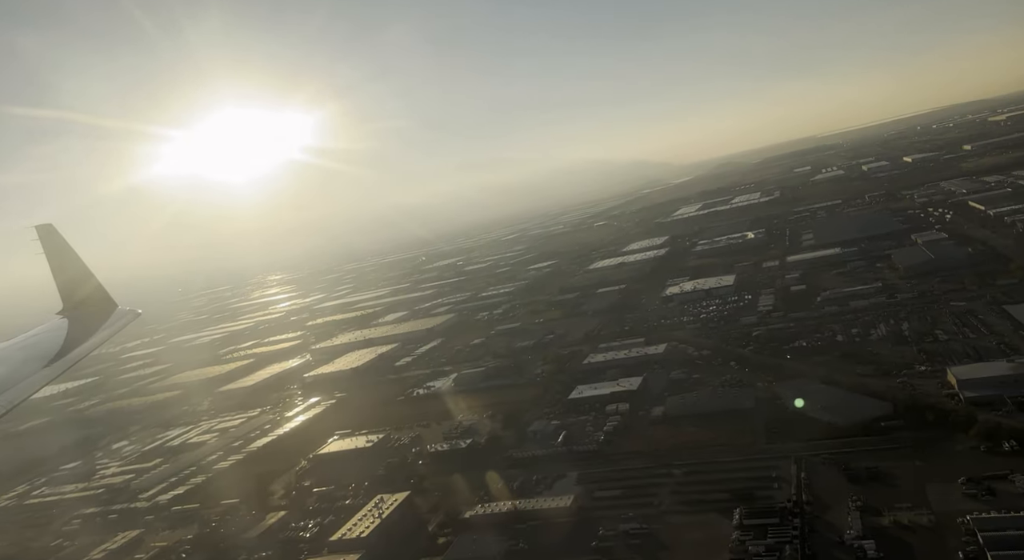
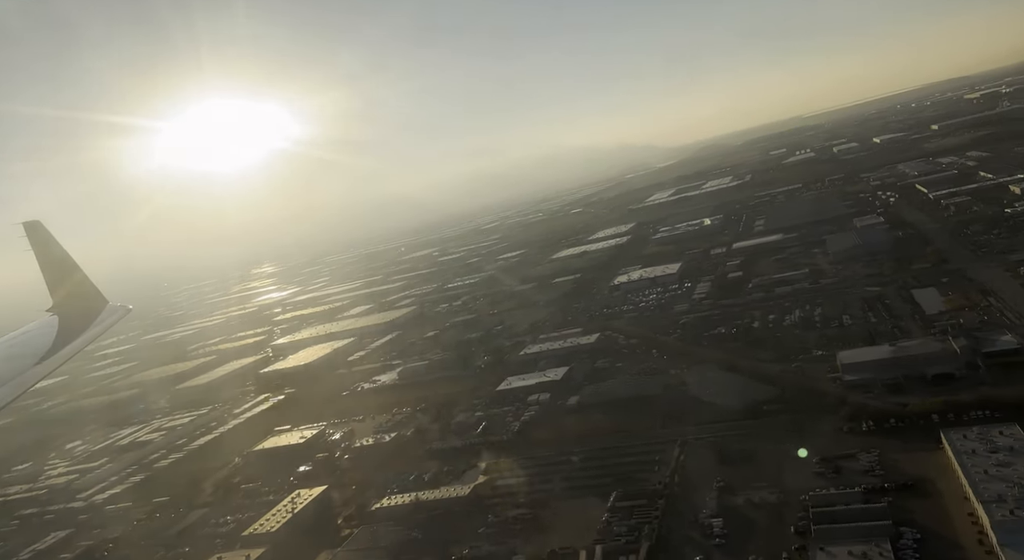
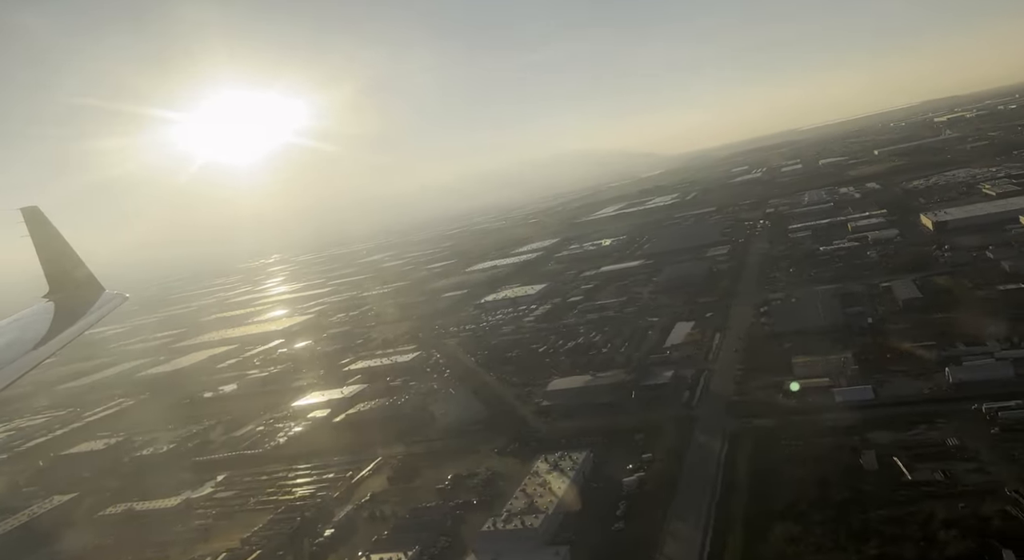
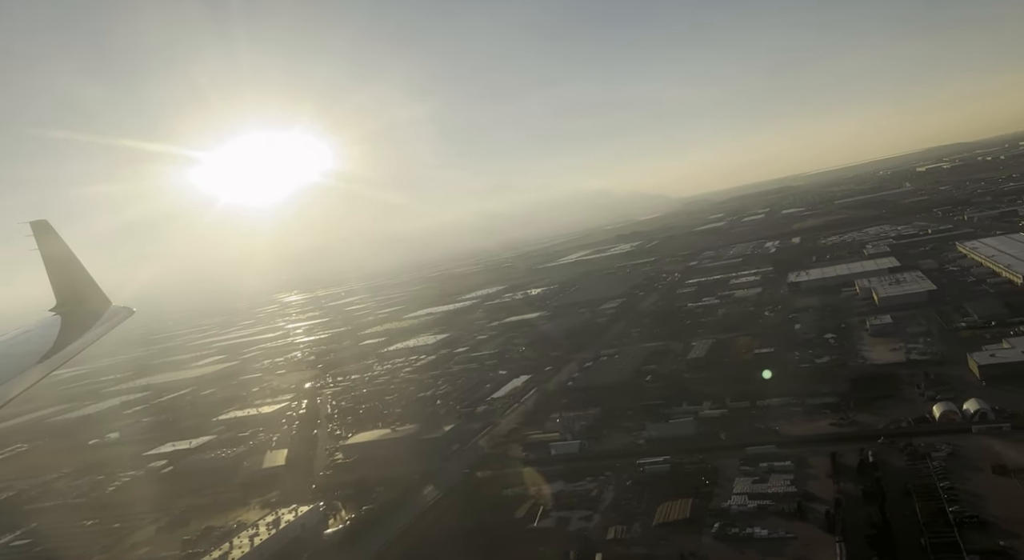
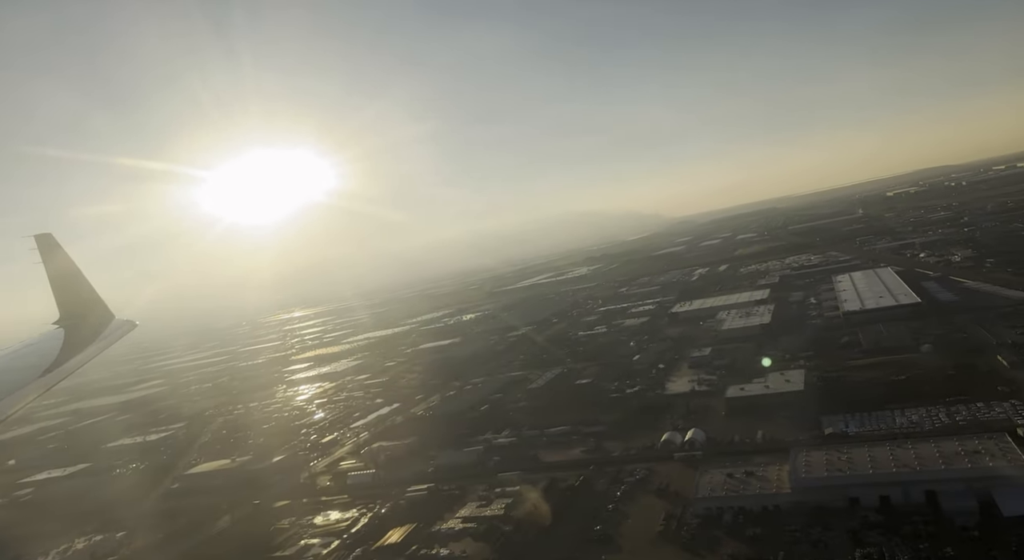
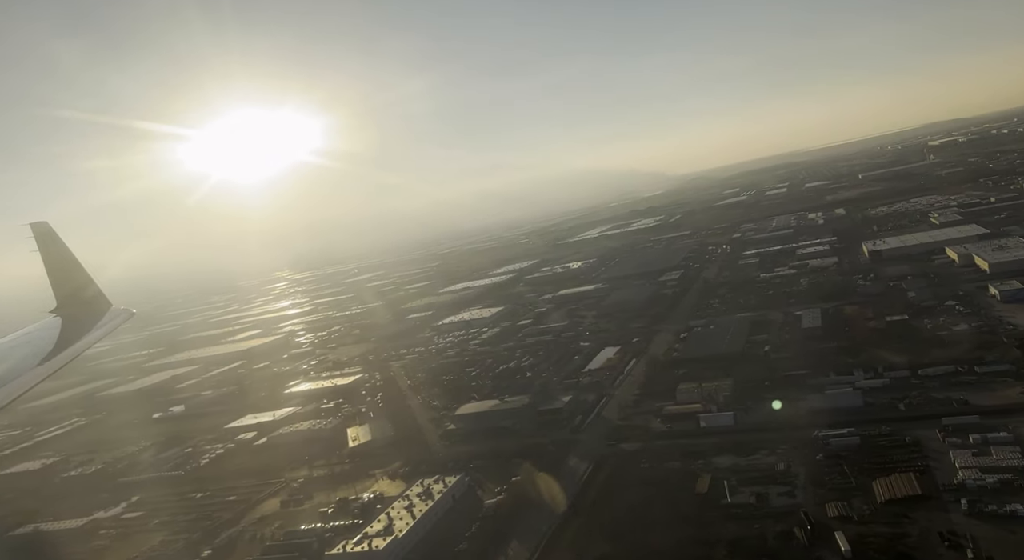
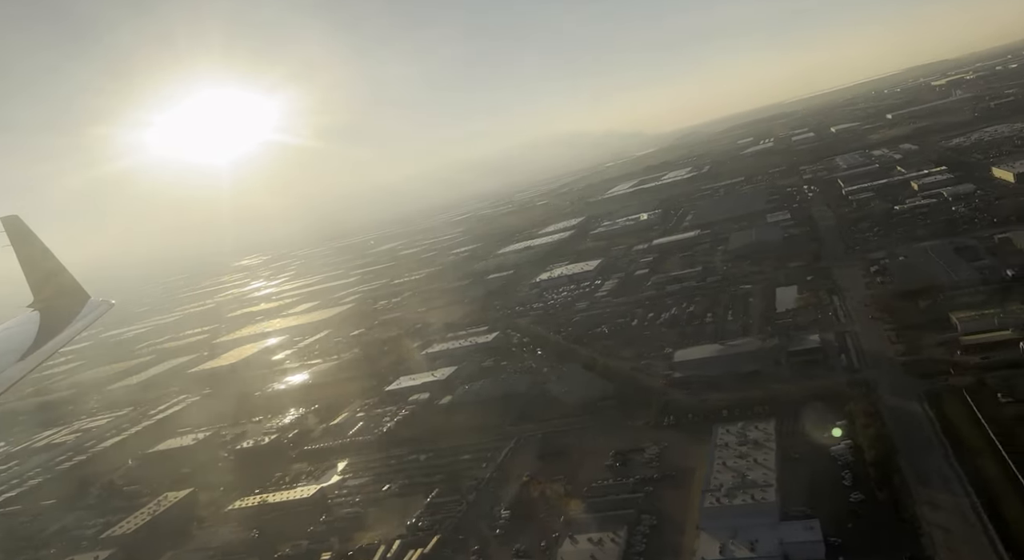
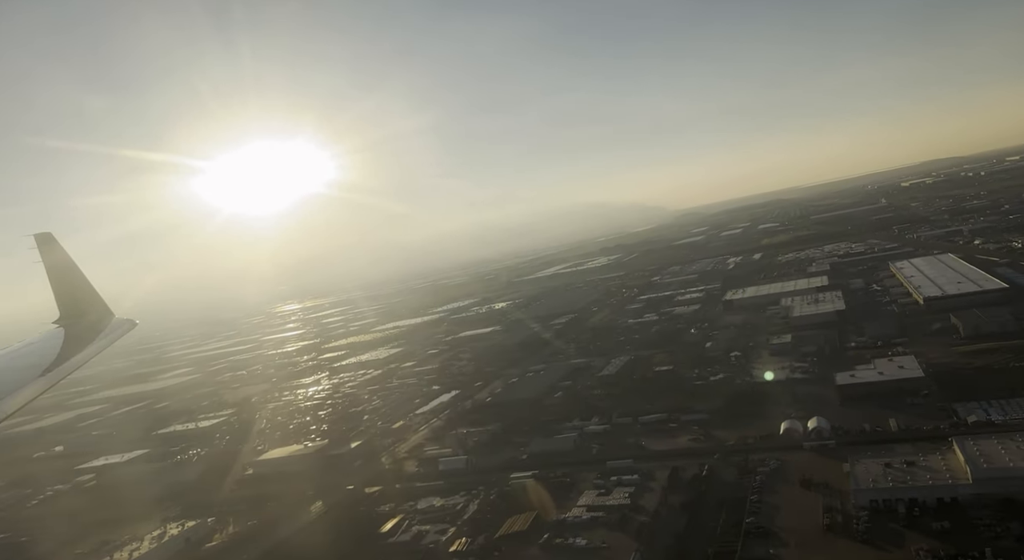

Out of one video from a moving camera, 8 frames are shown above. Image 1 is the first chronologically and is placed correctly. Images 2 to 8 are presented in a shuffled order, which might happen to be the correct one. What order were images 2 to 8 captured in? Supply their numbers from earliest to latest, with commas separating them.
2, 7, 3, 6, 4, 8, 5
